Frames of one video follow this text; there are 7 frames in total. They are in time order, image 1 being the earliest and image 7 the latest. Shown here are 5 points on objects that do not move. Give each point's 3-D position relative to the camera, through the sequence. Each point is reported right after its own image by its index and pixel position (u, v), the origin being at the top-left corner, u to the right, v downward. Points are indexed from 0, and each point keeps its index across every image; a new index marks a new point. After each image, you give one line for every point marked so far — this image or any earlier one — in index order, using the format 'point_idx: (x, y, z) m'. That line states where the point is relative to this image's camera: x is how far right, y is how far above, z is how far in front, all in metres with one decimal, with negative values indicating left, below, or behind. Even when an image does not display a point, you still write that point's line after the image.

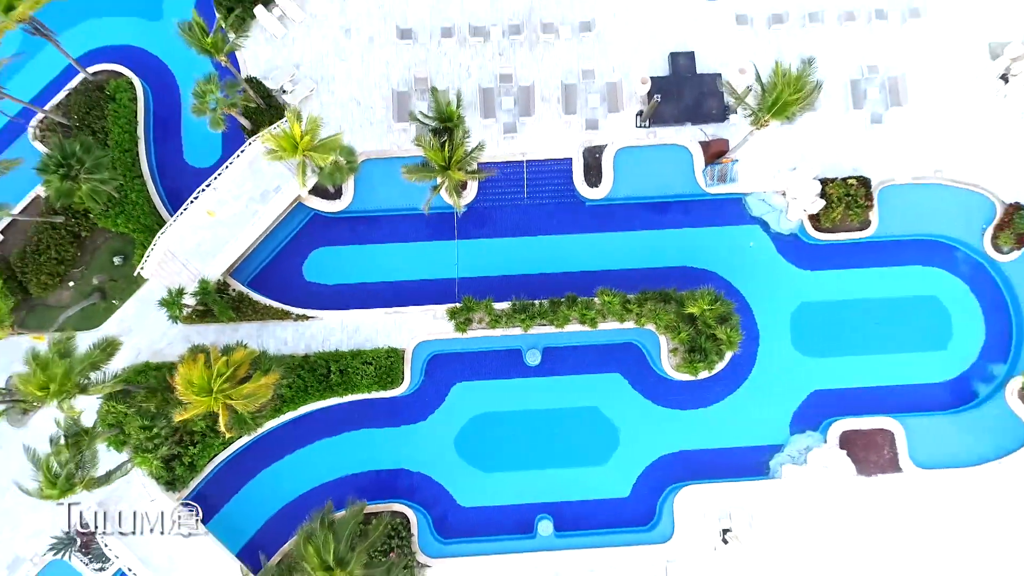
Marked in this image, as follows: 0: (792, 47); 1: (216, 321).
0: (+3.5, +3.0, +12.7) m
1: (-3.4, -0.4, +11.7) m
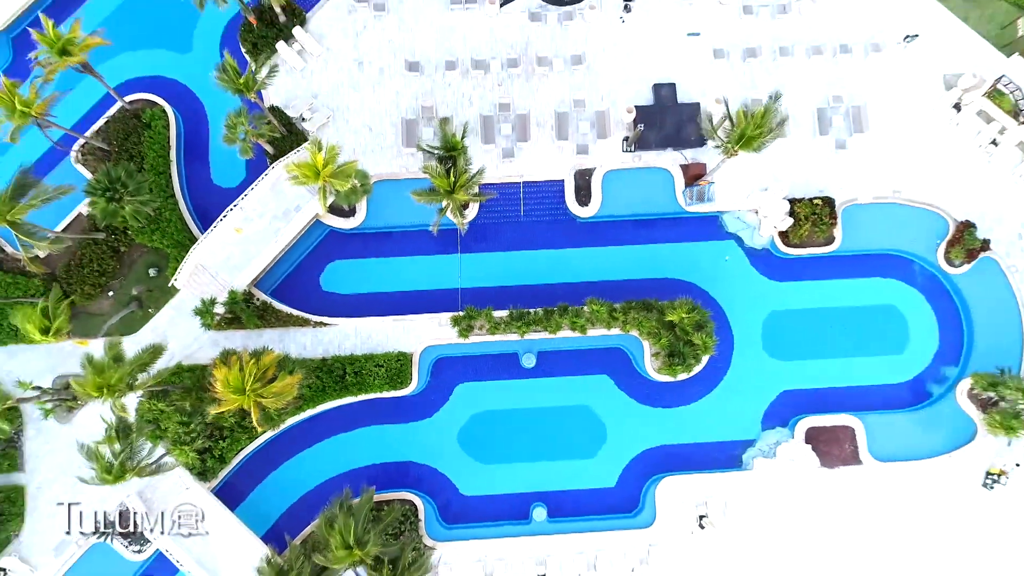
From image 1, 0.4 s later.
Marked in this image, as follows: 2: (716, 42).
0: (+3.5, +2.9, +14.0) m
1: (-3.4, -0.5, +12.9) m
2: (+2.8, +3.4, +14.1) m
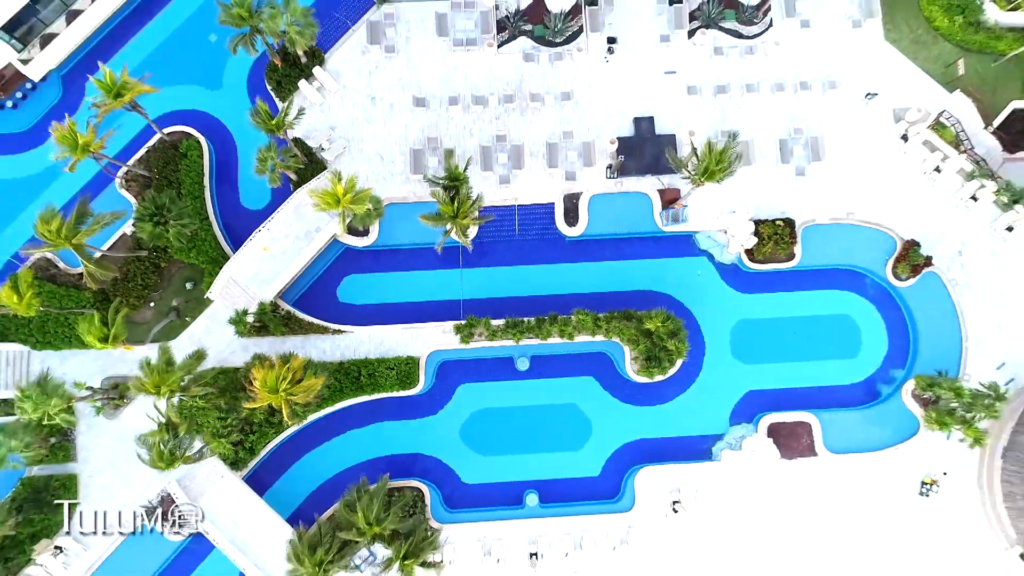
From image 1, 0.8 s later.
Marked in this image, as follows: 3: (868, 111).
0: (+3.4, +2.7, +15.7) m
1: (-3.5, -0.7, +14.6) m
2: (+2.8, +3.2, +15.8) m
3: (+5.5, +2.7, +15.8) m
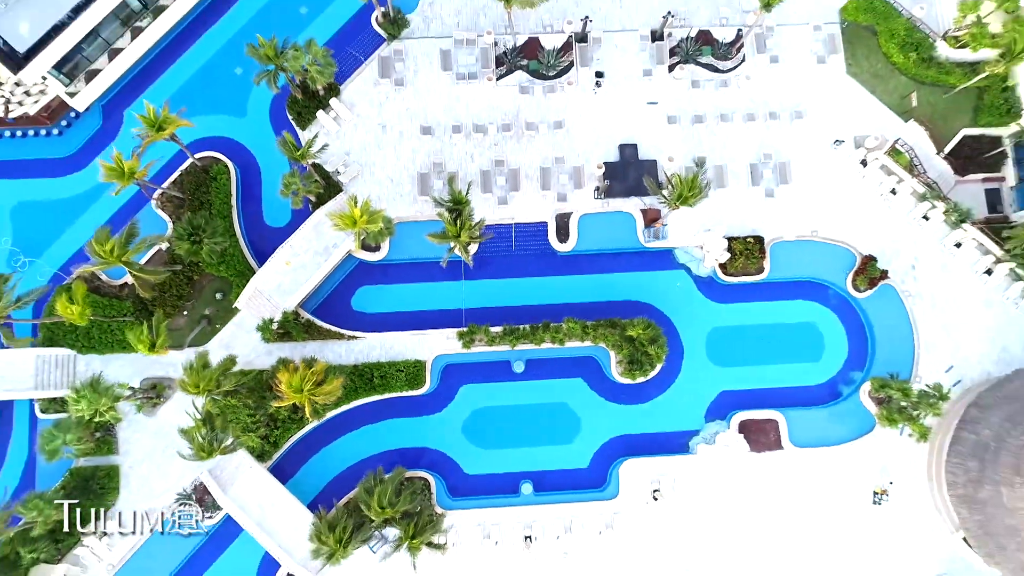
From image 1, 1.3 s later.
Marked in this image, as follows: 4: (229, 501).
0: (+3.3, +2.5, +17.4) m
1: (-3.5, -0.8, +16.3) m
2: (+2.7, +3.0, +17.5) m
3: (+5.5, +2.6, +17.5) m
4: (-4.3, -3.3, +15.5) m
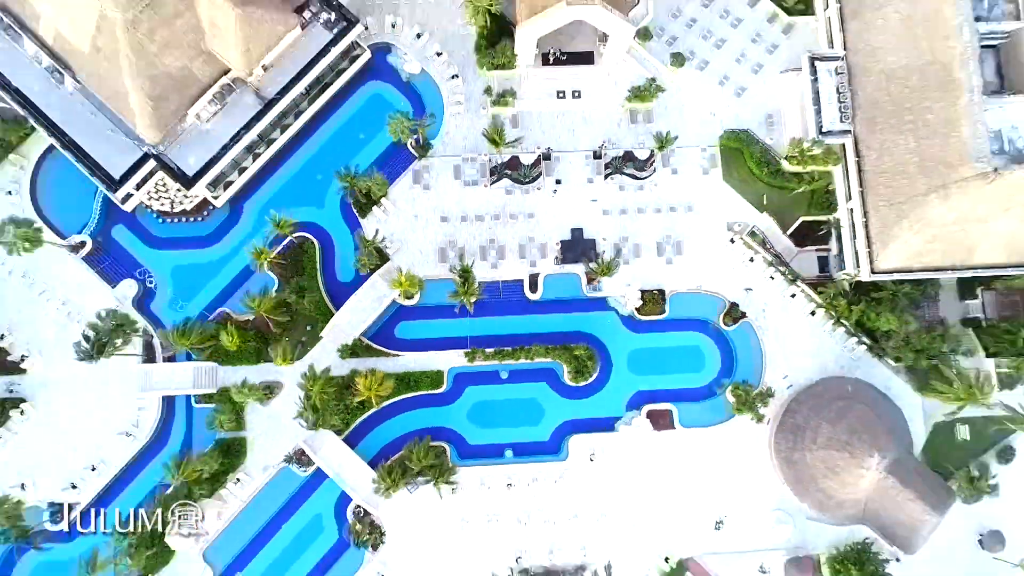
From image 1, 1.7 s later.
0: (+3.0, +1.6, +26.4) m
1: (-3.8, -1.7, +25.2) m
2: (+2.4, +2.1, +26.4) m
3: (+5.2, +1.7, +26.5) m
4: (-4.6, -4.2, +24.4) m
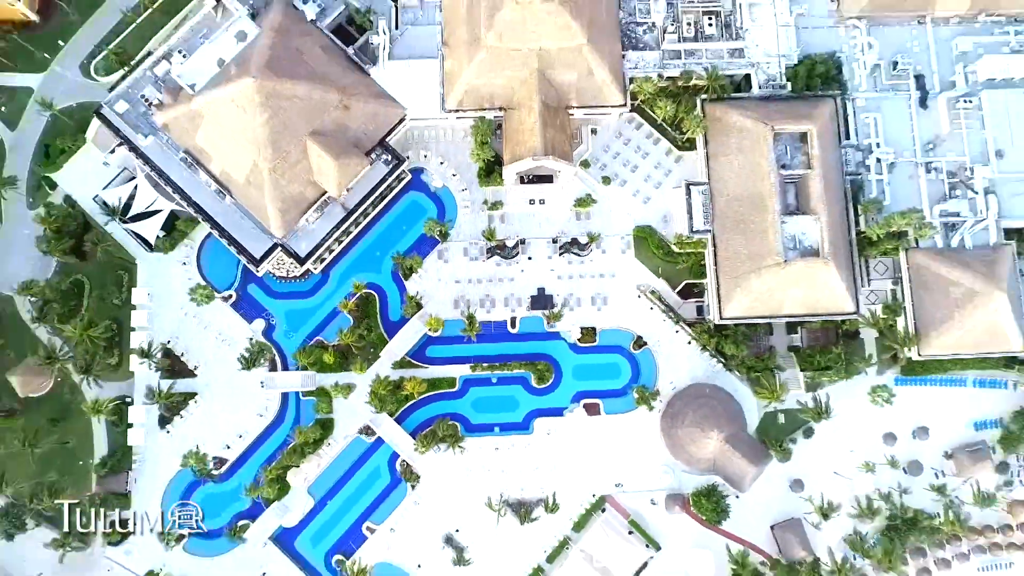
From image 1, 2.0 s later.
0: (+2.6, +0.1, +41.6) m
1: (-4.3, -3.2, +40.5) m
2: (+1.9, +0.6, +41.7) m
3: (+4.7, +0.1, +41.8) m
4: (-5.2, -5.6, +39.7) m
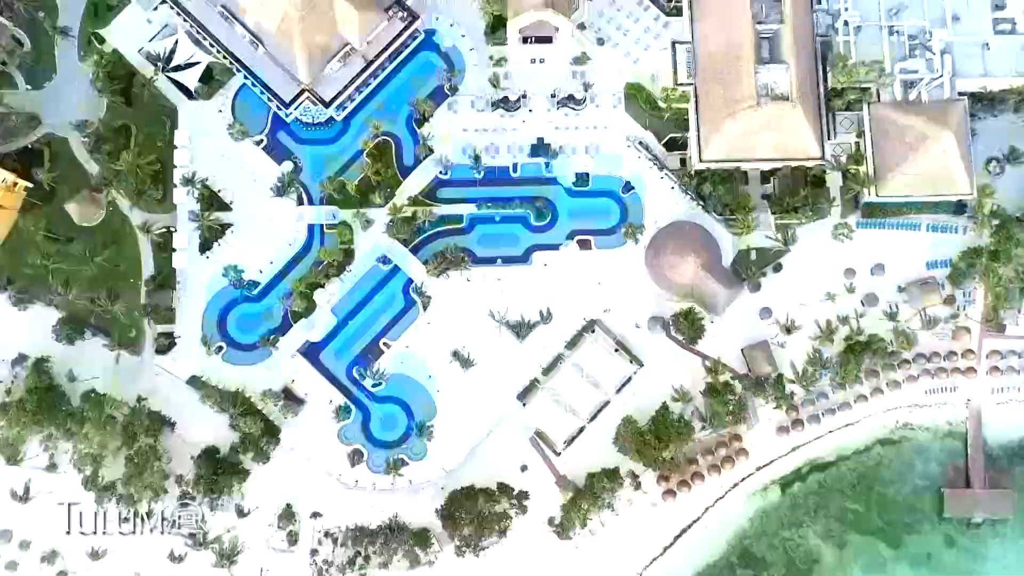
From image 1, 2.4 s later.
0: (+2.7, +6.9, +46.4) m
1: (-4.3, +3.6, +45.4) m
2: (+2.0, +7.4, +46.4) m
3: (+4.8, +6.9, +46.5) m
4: (-5.1, +1.2, +44.7) m
